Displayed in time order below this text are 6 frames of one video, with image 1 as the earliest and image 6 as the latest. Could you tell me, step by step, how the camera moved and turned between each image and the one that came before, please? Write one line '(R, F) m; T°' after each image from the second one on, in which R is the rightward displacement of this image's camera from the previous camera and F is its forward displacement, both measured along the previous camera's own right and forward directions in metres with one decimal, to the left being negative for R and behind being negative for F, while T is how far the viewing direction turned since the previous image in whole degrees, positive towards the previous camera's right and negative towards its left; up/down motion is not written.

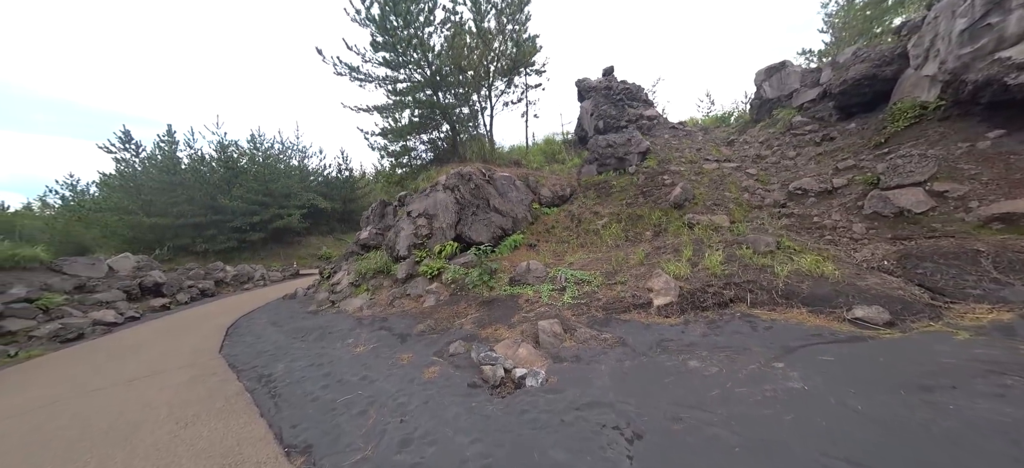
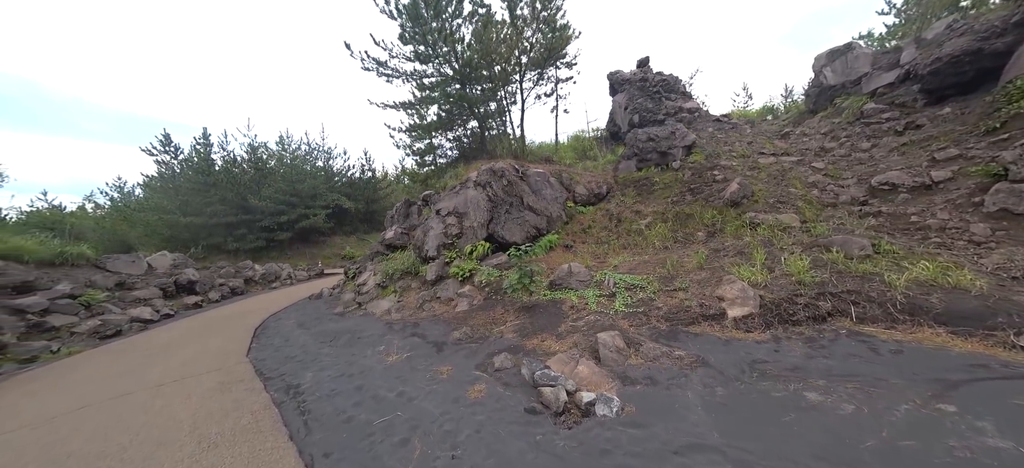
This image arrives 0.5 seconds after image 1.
(-0.4, +0.4) m; -3°
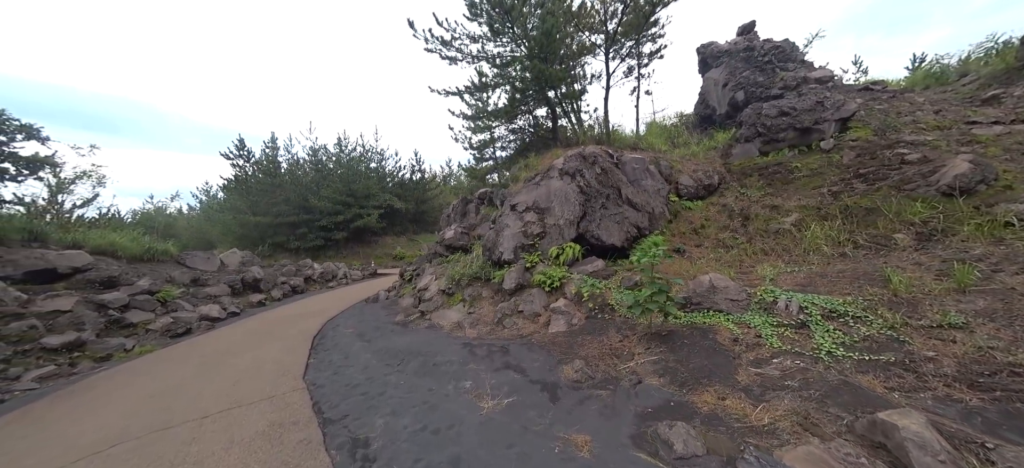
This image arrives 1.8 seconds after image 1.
(-1.0, +1.2) m; -7°
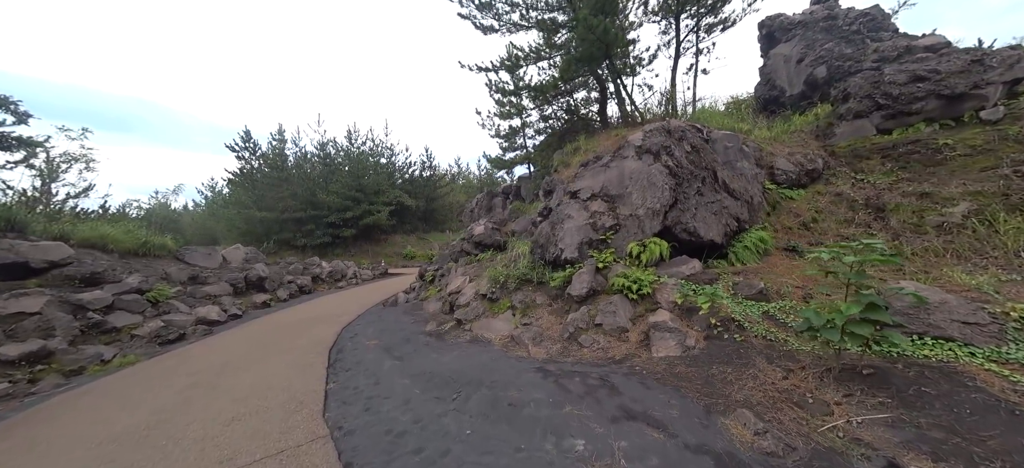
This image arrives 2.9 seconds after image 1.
(-0.9, +1.2) m; -1°
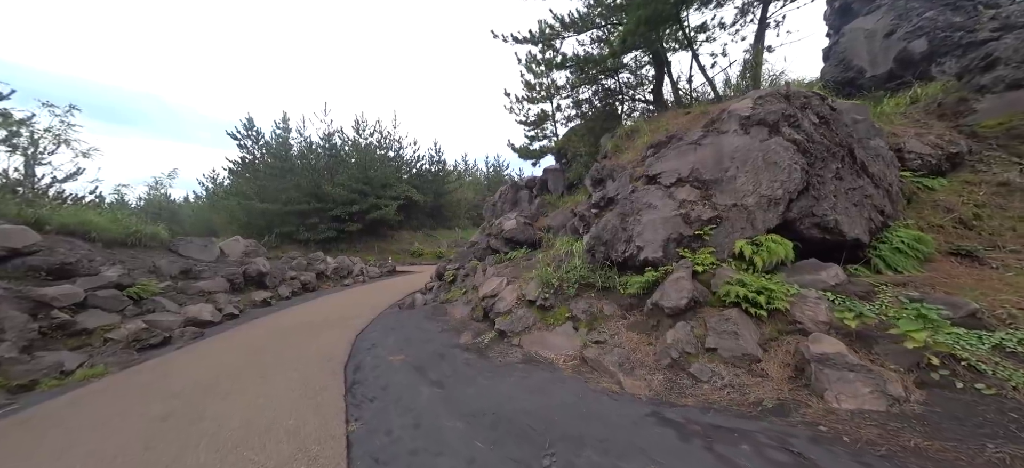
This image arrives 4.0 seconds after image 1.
(-0.8, +1.1) m; 0°
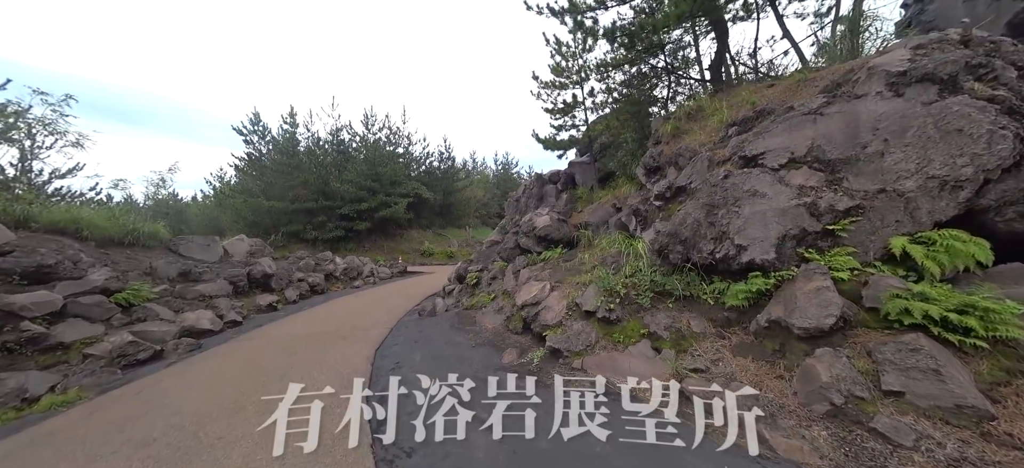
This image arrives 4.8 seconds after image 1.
(-0.6, +0.9) m; -1°
